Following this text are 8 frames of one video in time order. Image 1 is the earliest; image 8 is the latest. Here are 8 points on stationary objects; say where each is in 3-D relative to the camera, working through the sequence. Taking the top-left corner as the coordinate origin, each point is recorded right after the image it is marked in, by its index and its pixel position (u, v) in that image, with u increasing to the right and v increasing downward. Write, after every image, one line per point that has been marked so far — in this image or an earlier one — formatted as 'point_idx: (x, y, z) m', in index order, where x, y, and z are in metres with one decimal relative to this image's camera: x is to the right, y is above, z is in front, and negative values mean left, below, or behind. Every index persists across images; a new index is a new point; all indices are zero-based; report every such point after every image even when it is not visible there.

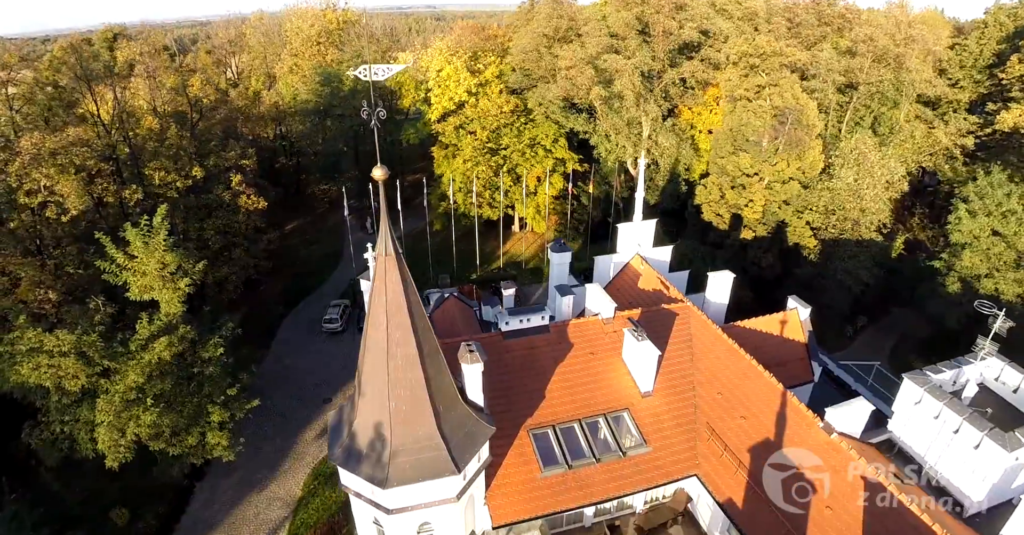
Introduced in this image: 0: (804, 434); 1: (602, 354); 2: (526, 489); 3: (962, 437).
0: (+8.0, -4.5, +14.9) m
1: (+2.9, -2.8, +17.7) m
2: (+0.4, -5.8, +14.7) m
3: (+11.5, -4.3, +13.9) m
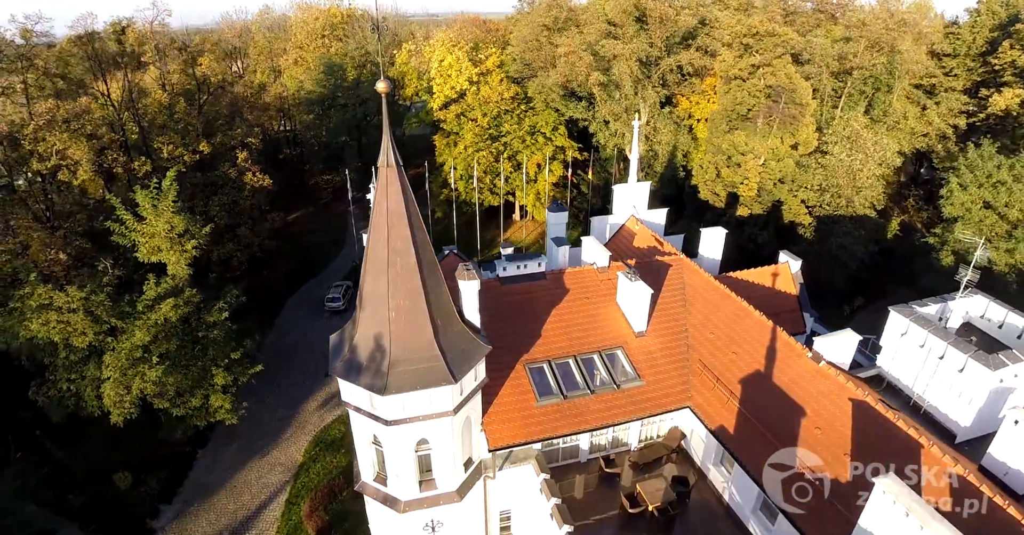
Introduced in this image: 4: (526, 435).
0: (+7.9, -2.6, +15.3) m
1: (+2.8, -1.0, +18.1) m
2: (+0.3, -4.0, +15.1) m
3: (+11.4, -2.4, +14.3) m
4: (+0.4, -4.5, +14.9) m
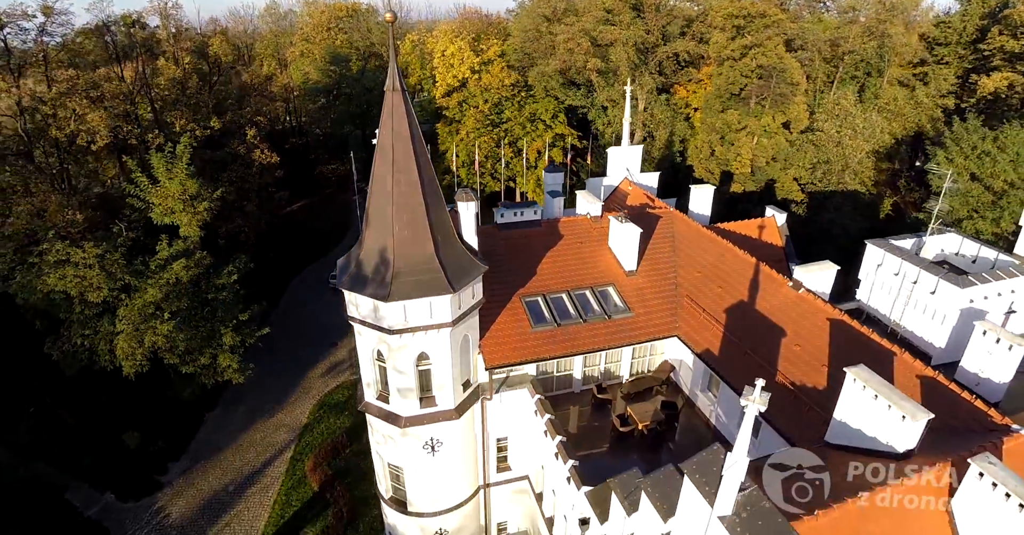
0: (+7.7, -0.7, +16.1) m
1: (+2.7, +0.8, +18.9) m
2: (+0.2, -2.0, +15.9) m
3: (+11.3, -0.5, +15.1) m
4: (+0.2, -2.5, +15.7) m
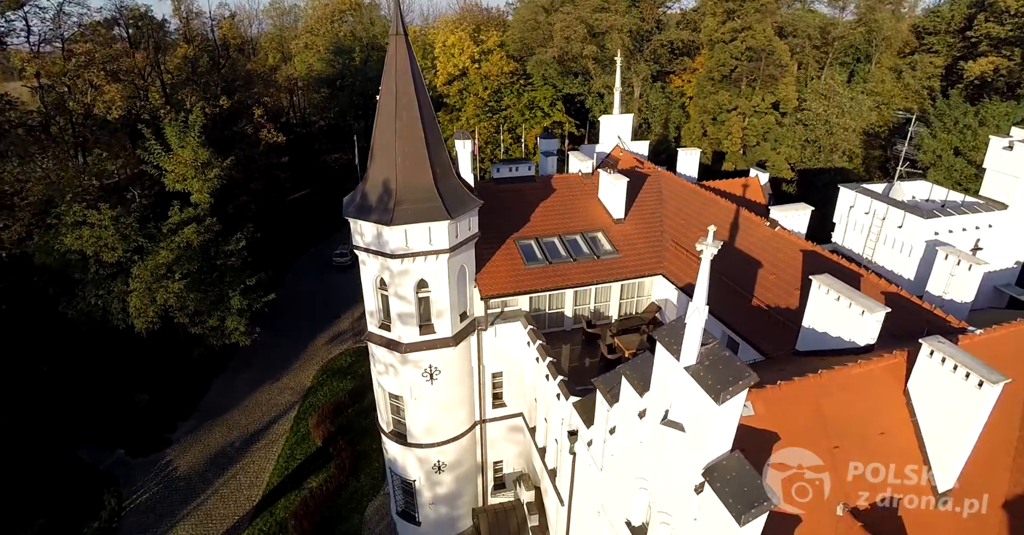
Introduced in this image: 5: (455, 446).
0: (+7.6, +1.1, +17.0) m
1: (+2.5, +2.6, +20.0) m
2: (0.0, -0.2, +16.9) m
3: (+11.1, +1.4, +16.1) m
4: (+0.1, -0.7, +16.6) m
5: (-1.9, -5.9, +18.0) m
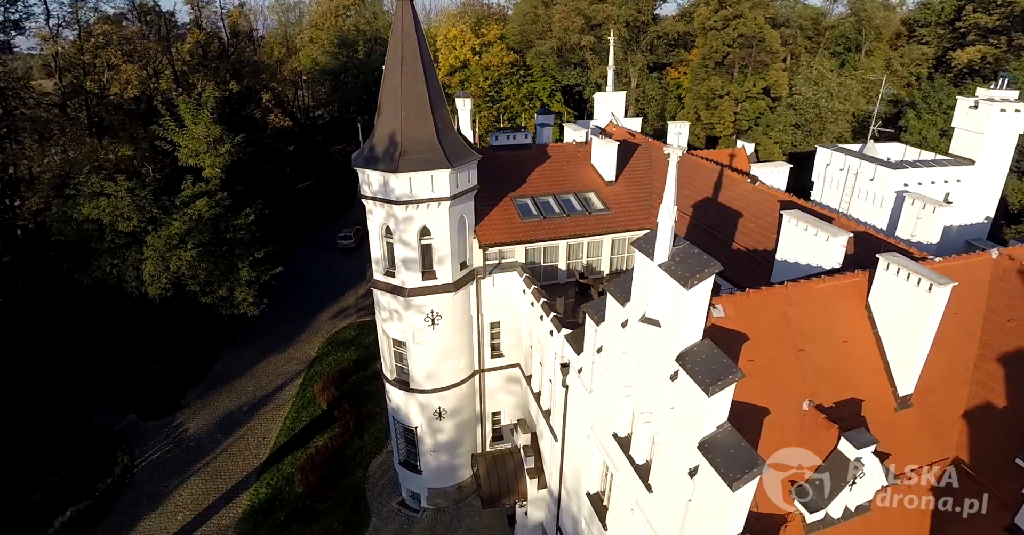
0: (+7.5, +2.7, +18.1) m
1: (+2.4, +4.1, +21.1) m
2: (-0.1, +1.4, +18.0) m
3: (+11.0, +2.9, +17.1) m
4: (0.0, +0.9, +17.7) m
5: (-2.0, -4.3, +18.9) m
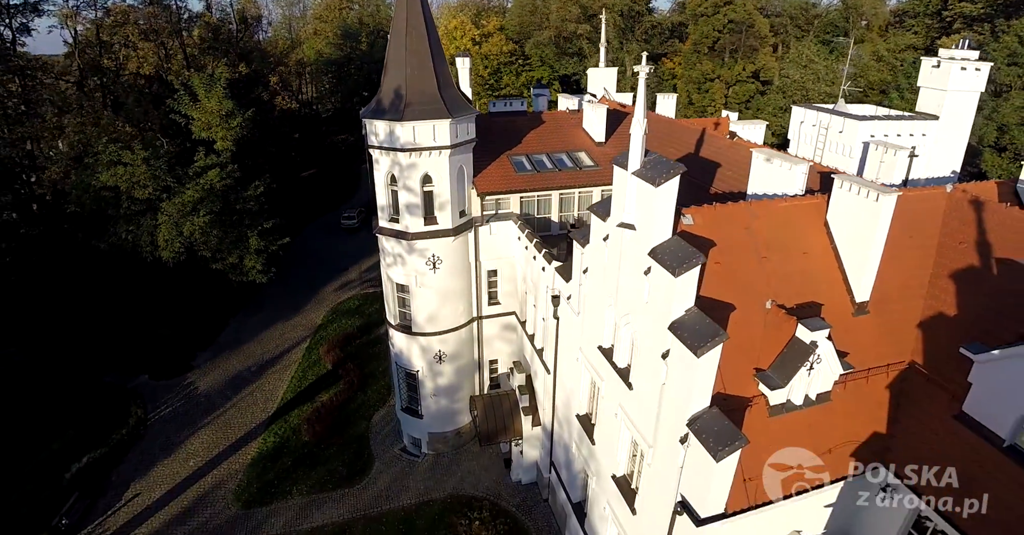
0: (+7.3, +4.4, +19.4) m
1: (+2.3, +5.9, +22.4) m
2: (-0.2, +3.2, +19.2) m
3: (+10.9, +4.7, +18.4) m
4: (-0.2, +2.7, +18.9) m
5: (-2.1, -2.5, +20.1) m
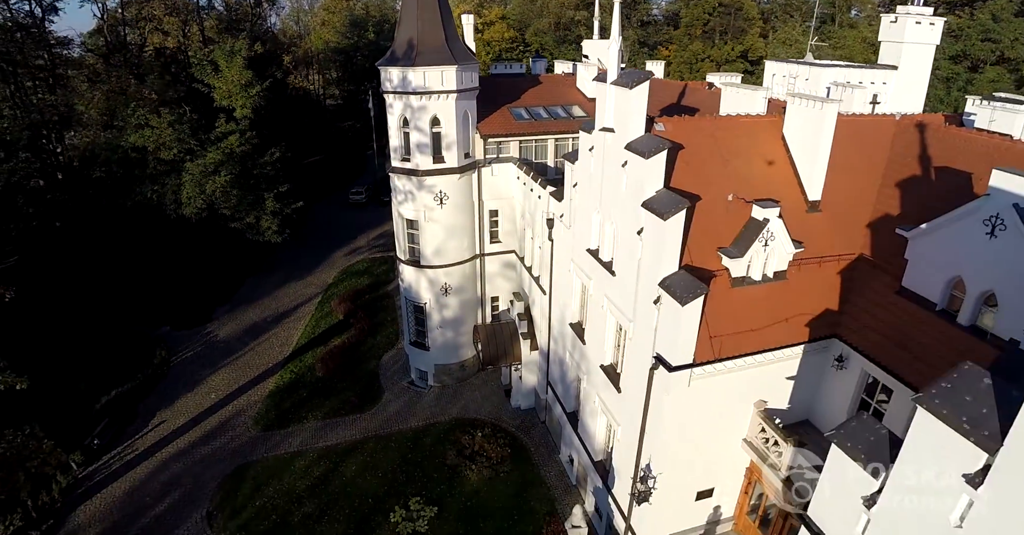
0: (+7.4, +6.9, +21.3) m
1: (+2.3, +8.3, +24.3) m
2: (-0.2, +5.6, +21.2) m
3: (+10.9, +7.1, +20.4) m
4: (-0.2, +5.1, +20.9) m
5: (-2.1, -0.1, +22.0) m
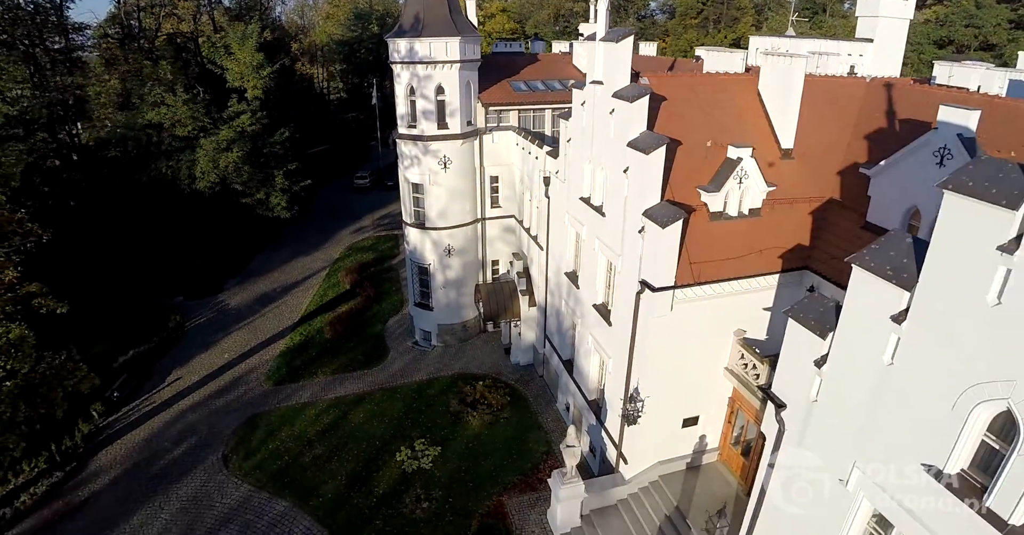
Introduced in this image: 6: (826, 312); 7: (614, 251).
0: (+7.3, +8.5, +22.7) m
1: (+2.3, +9.8, +25.7) m
2: (-0.2, +7.2, +22.5) m
3: (+10.9, +8.7, +21.8) m
4: (-0.2, +6.8, +22.2) m
5: (-2.1, +1.5, +23.3) m
6: (+5.2, -0.8, +9.1) m
7: (+2.9, +0.5, +15.5) m
